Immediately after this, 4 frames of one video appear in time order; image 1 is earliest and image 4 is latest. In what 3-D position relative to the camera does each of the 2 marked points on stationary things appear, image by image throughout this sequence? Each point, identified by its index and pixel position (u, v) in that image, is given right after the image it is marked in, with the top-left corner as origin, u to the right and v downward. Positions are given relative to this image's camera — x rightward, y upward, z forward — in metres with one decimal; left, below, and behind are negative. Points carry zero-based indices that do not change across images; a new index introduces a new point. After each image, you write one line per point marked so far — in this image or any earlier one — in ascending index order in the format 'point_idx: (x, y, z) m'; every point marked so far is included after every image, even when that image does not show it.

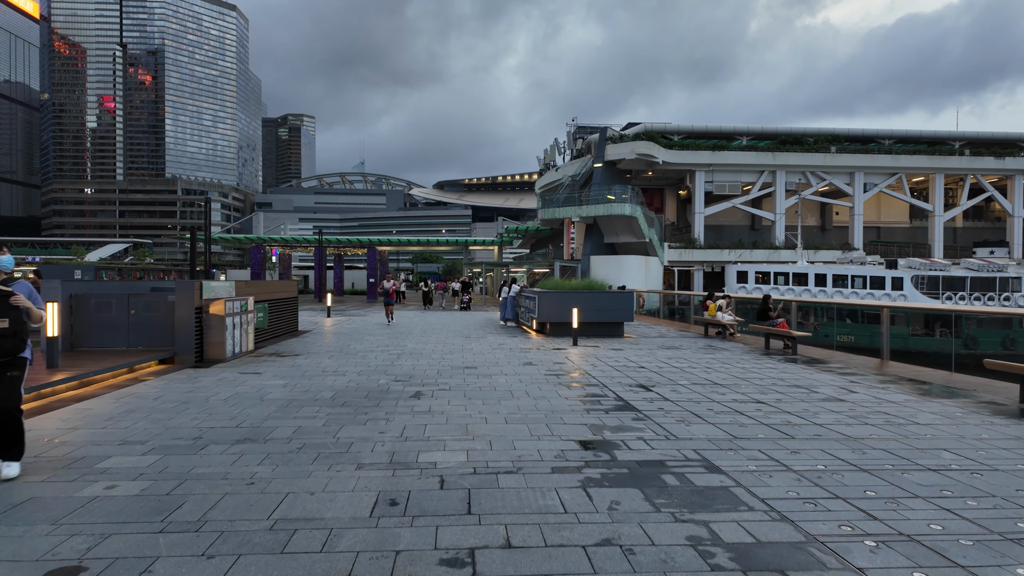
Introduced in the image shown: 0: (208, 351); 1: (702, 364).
0: (-5.2, -1.1, +10.0) m
1: (+3.4, -1.4, +10.4) m
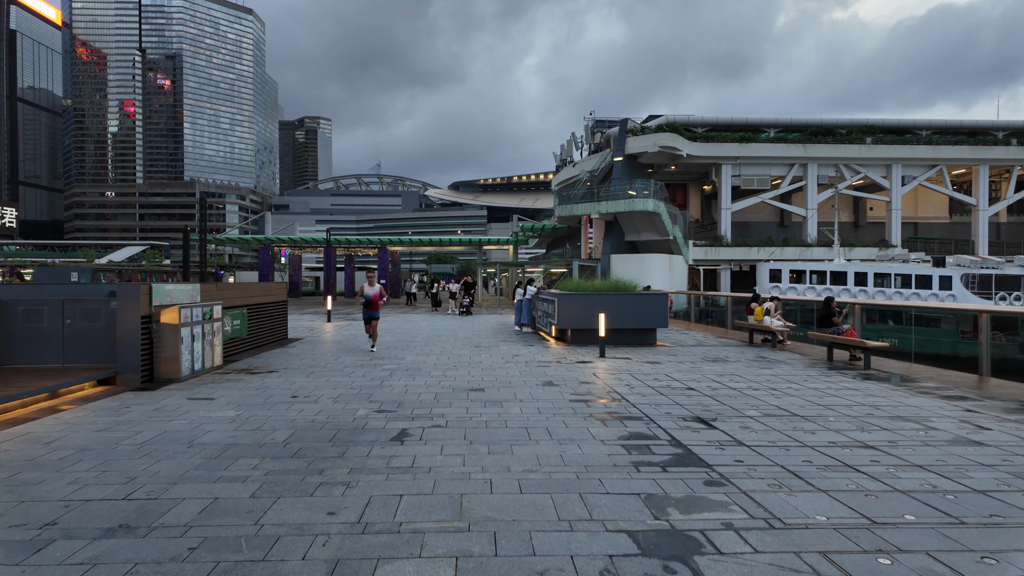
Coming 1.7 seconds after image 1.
0: (-5.0, -1.1, +8.2) m
1: (+3.6, -1.4, +8.4) m
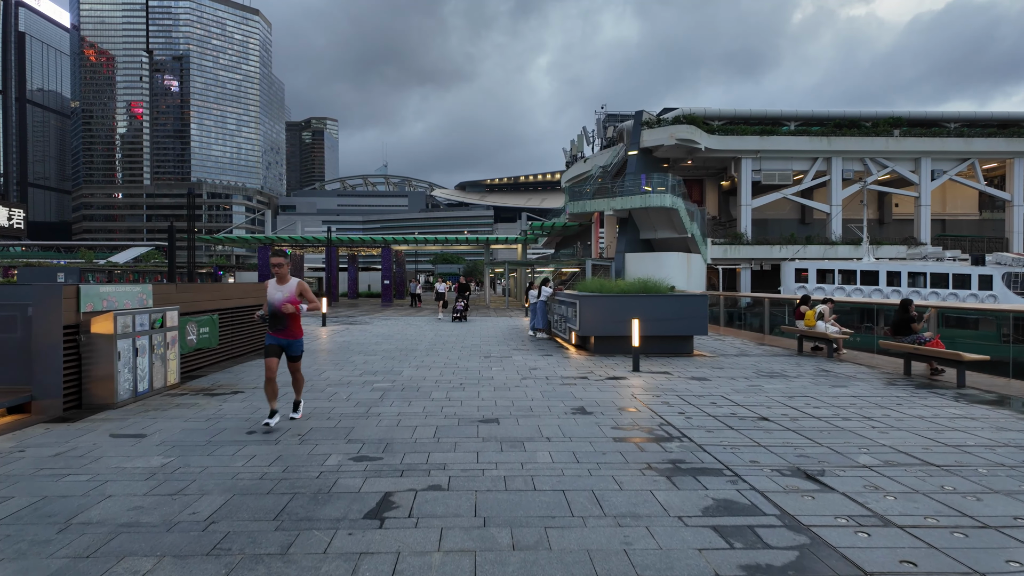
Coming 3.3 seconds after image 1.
0: (-4.7, -1.1, +6.5) m
1: (+3.9, -1.4, +6.6) m
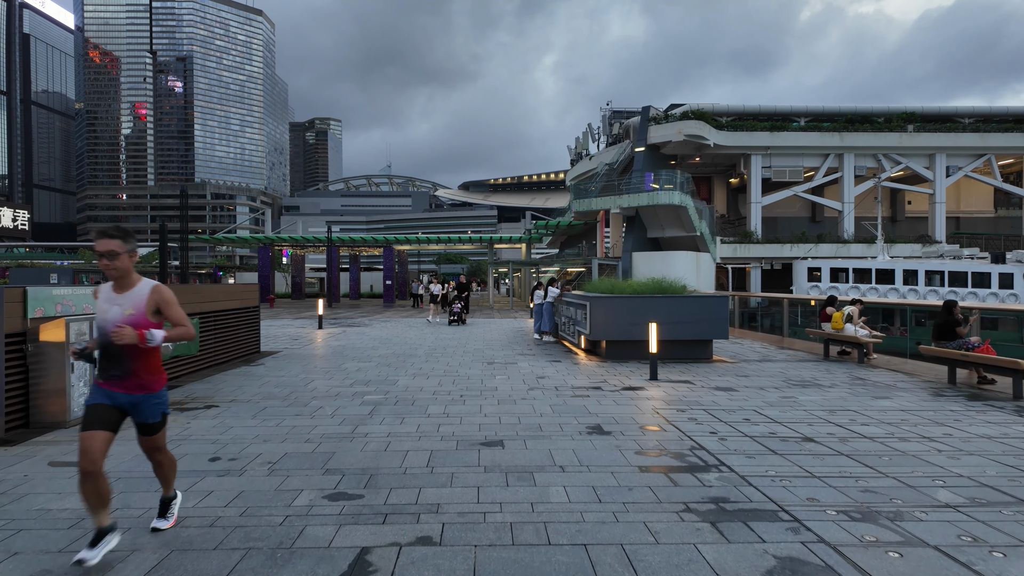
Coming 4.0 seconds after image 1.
0: (-4.7, -1.2, +5.8) m
1: (+3.9, -1.4, +5.8) m
